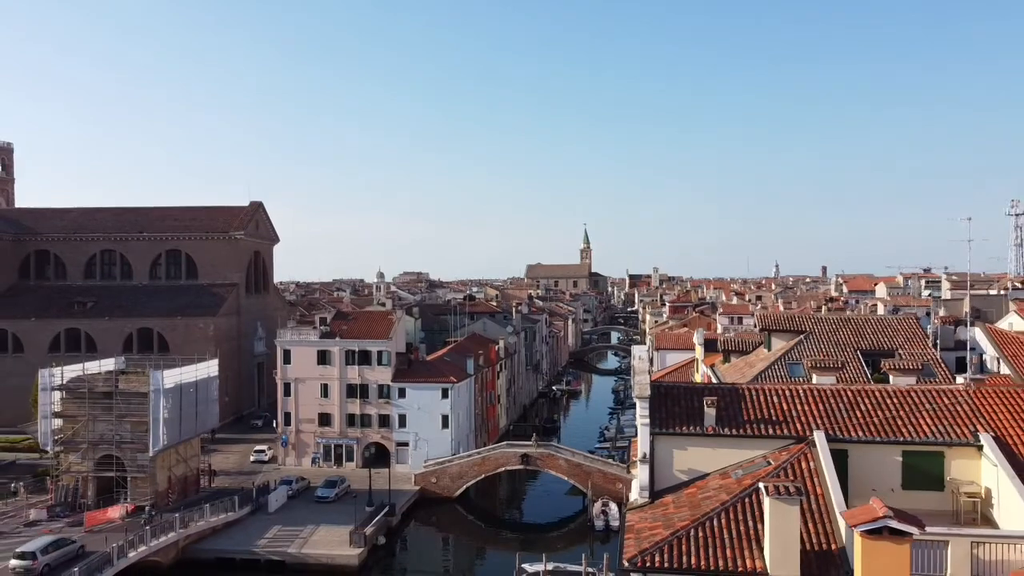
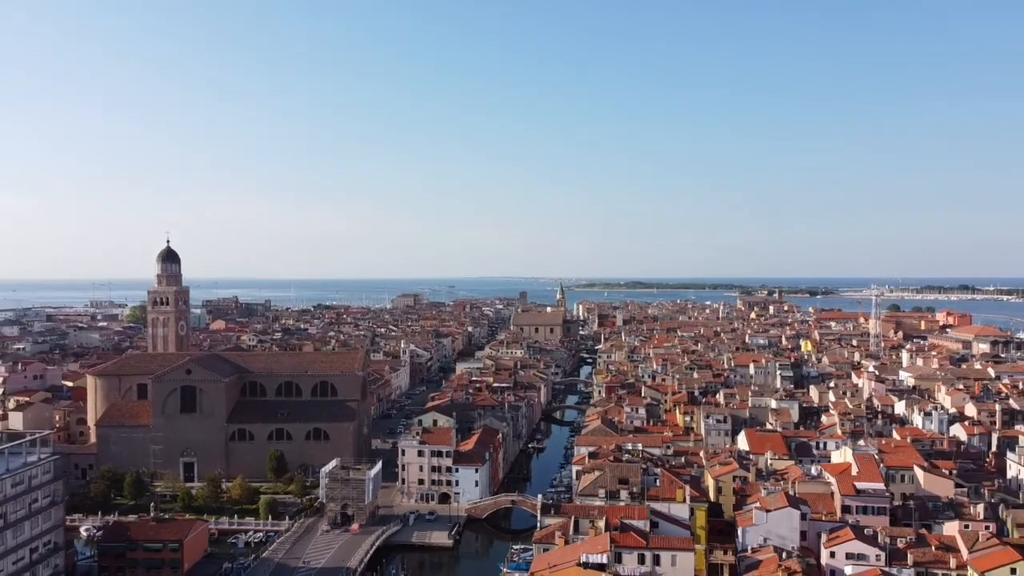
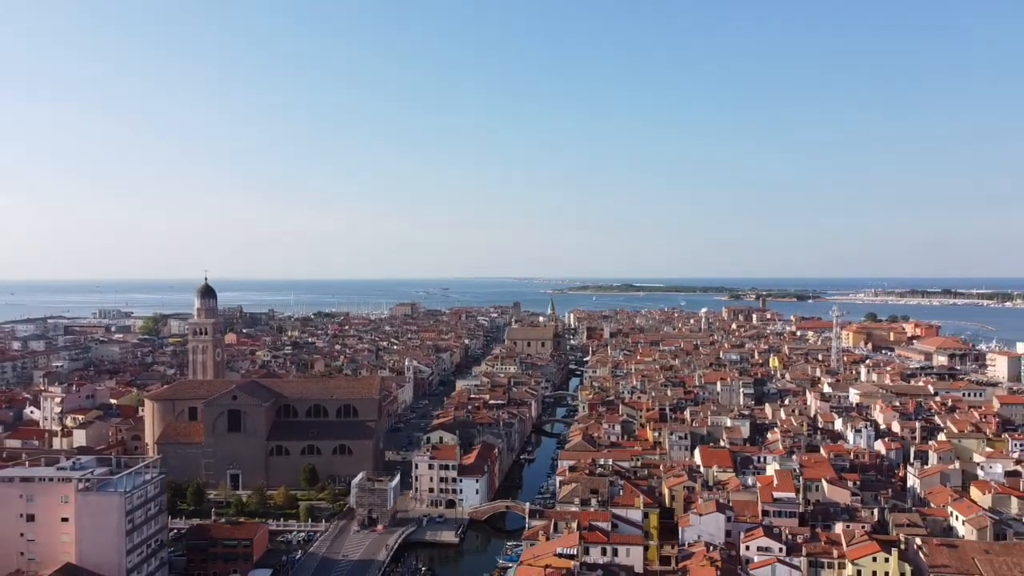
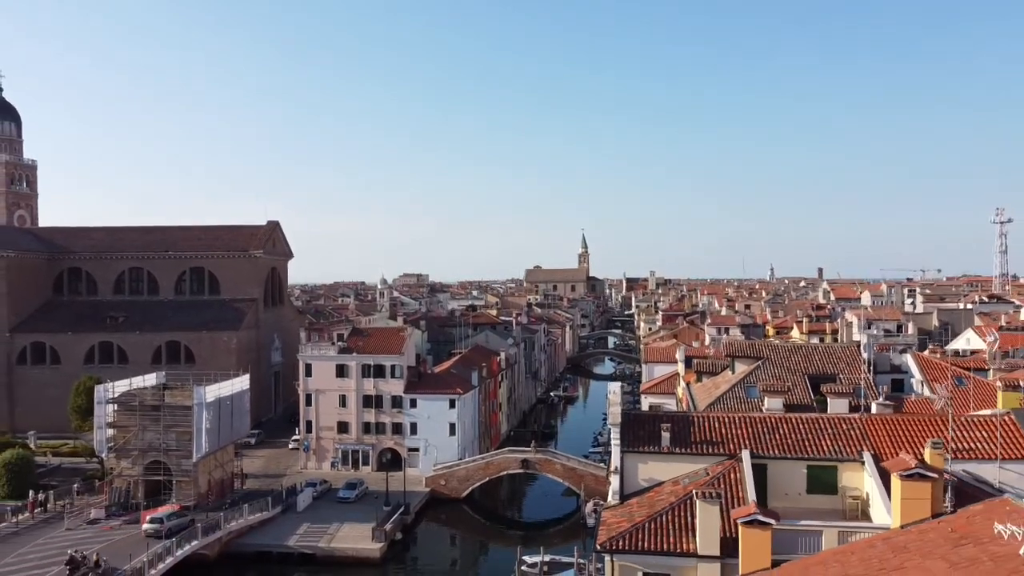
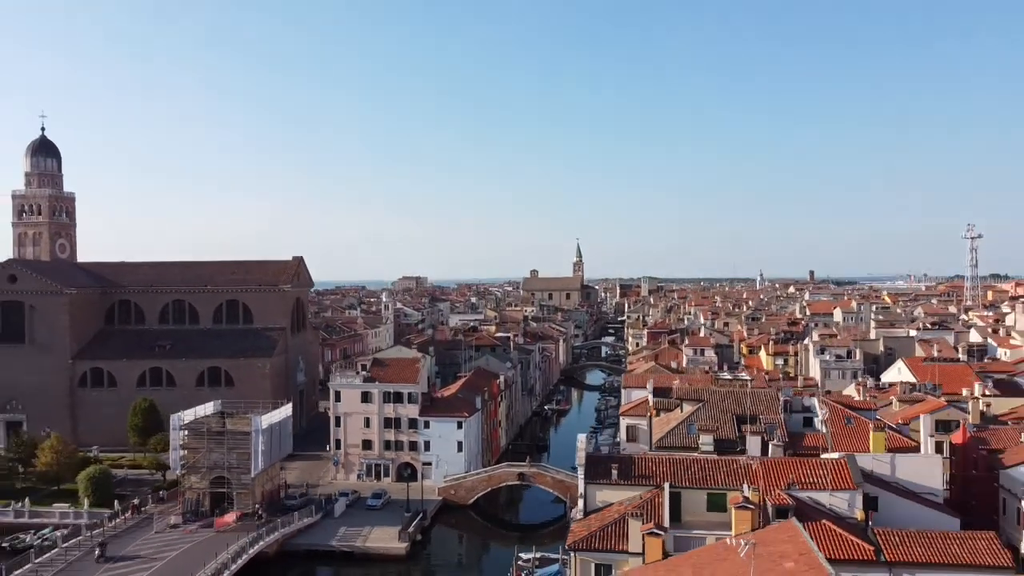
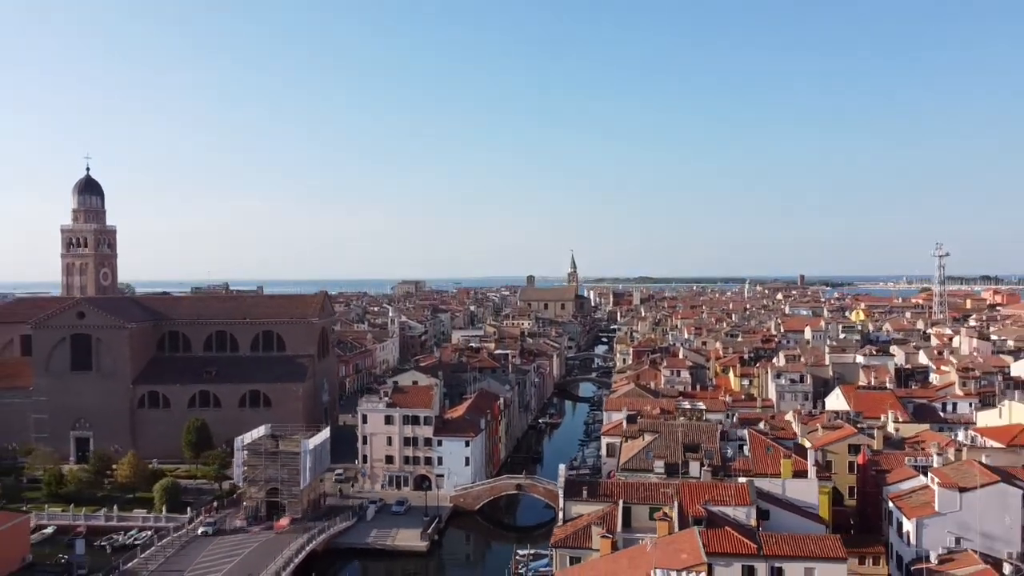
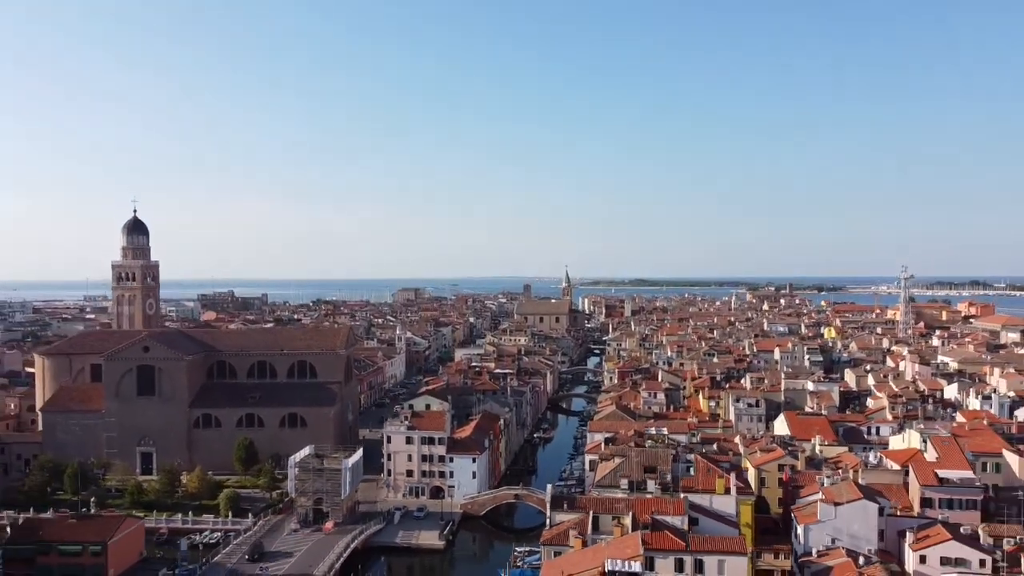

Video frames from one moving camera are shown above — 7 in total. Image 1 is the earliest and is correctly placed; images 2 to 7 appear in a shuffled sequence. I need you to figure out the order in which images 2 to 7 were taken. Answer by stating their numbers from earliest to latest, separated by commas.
4, 5, 6, 7, 2, 3
